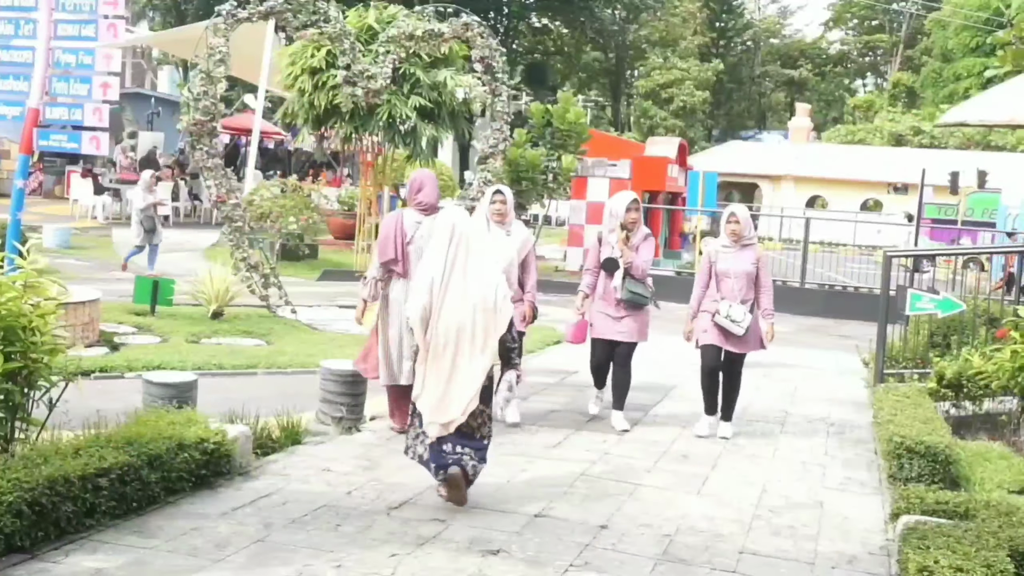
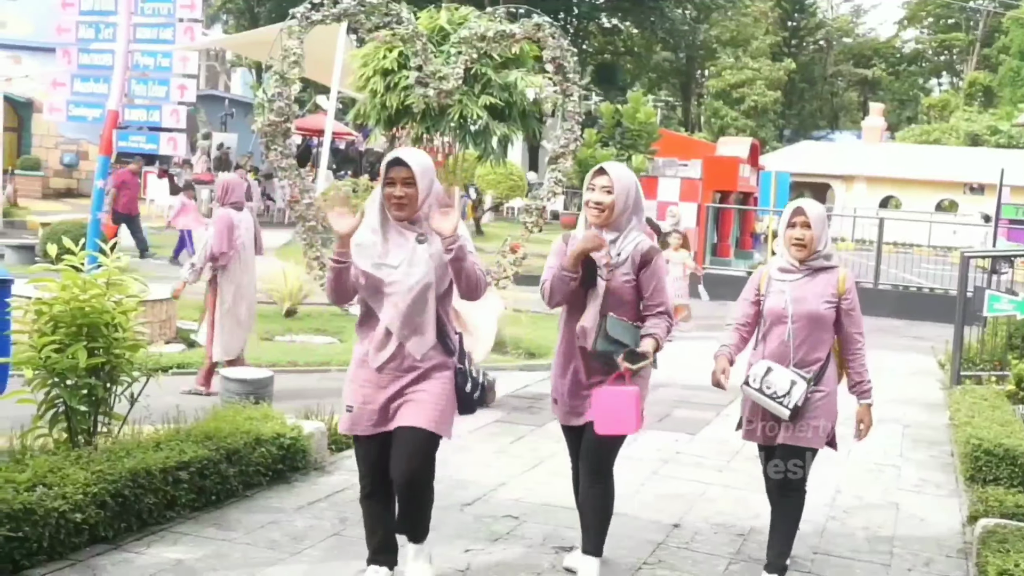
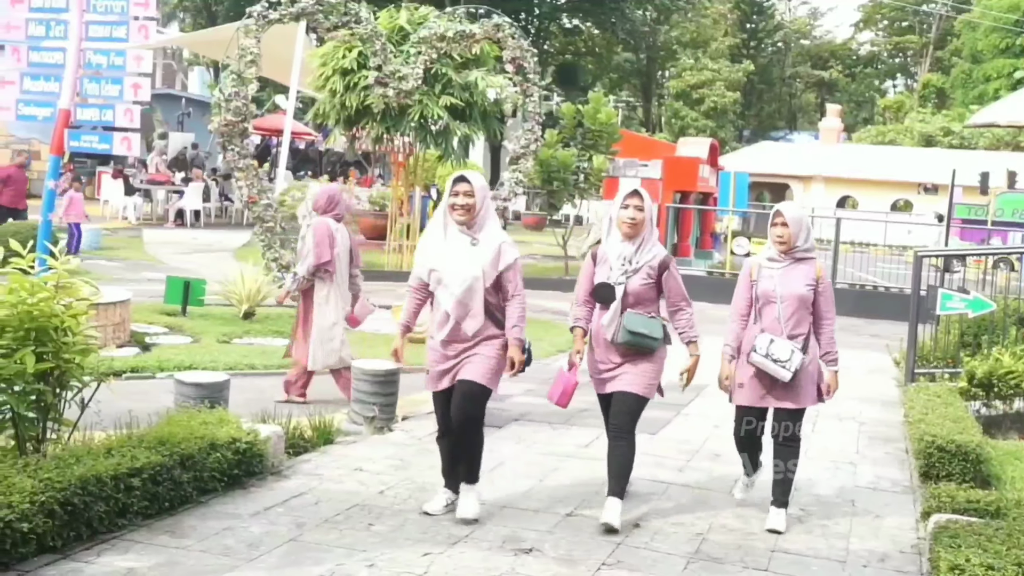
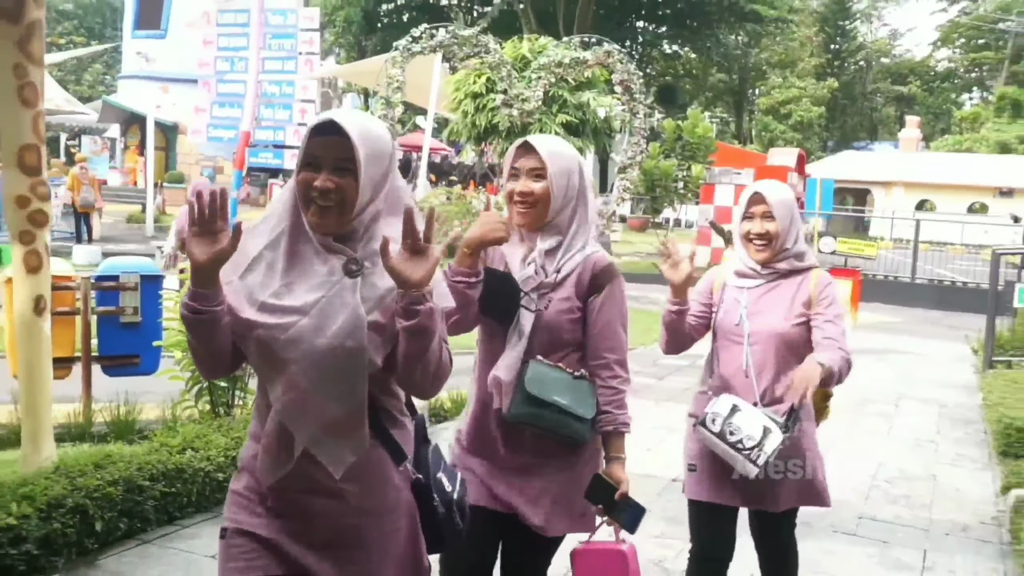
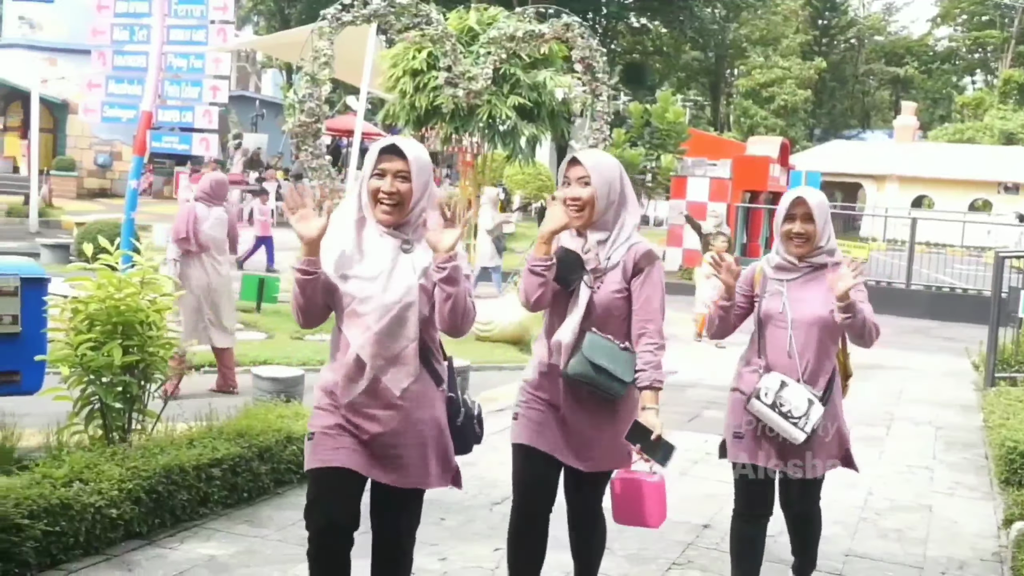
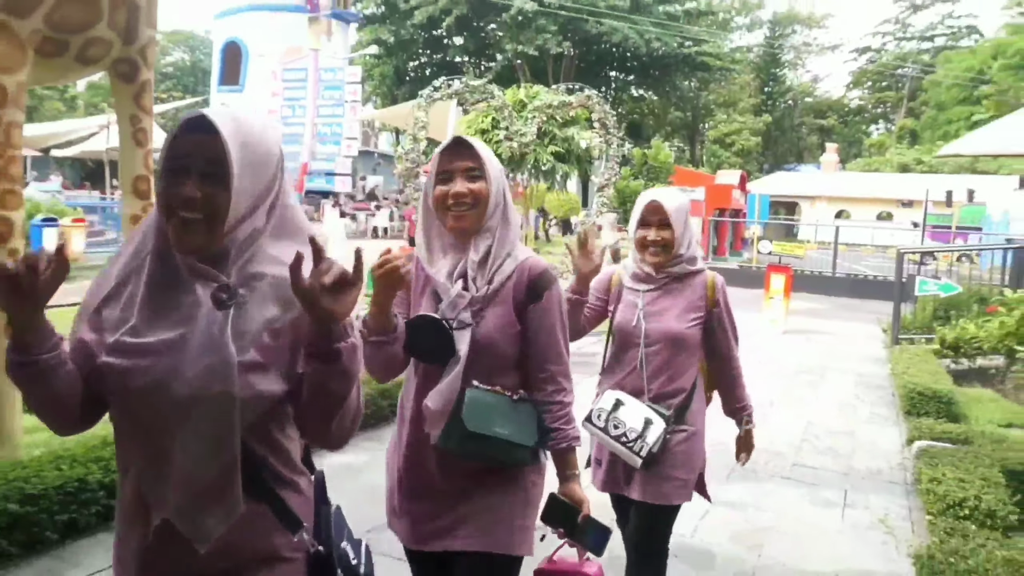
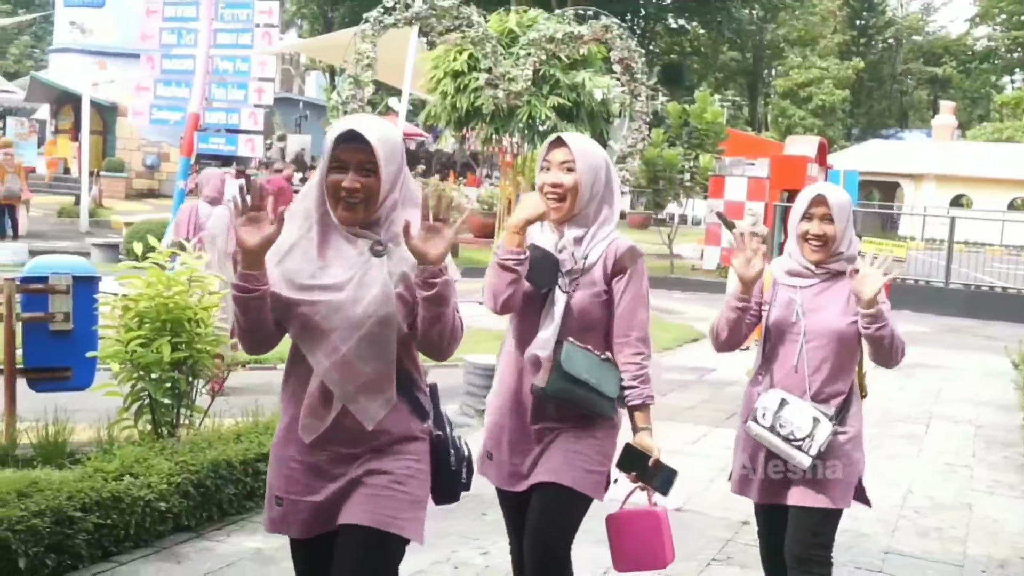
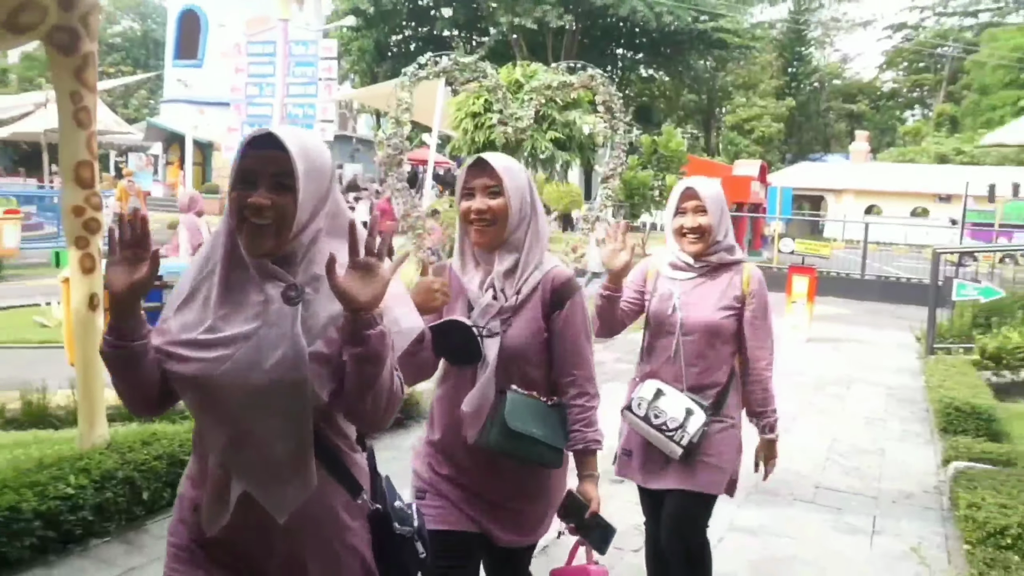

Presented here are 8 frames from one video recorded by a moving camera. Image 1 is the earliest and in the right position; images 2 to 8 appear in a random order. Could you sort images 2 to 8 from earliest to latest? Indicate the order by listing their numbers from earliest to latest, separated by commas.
3, 2, 5, 7, 4, 8, 6
